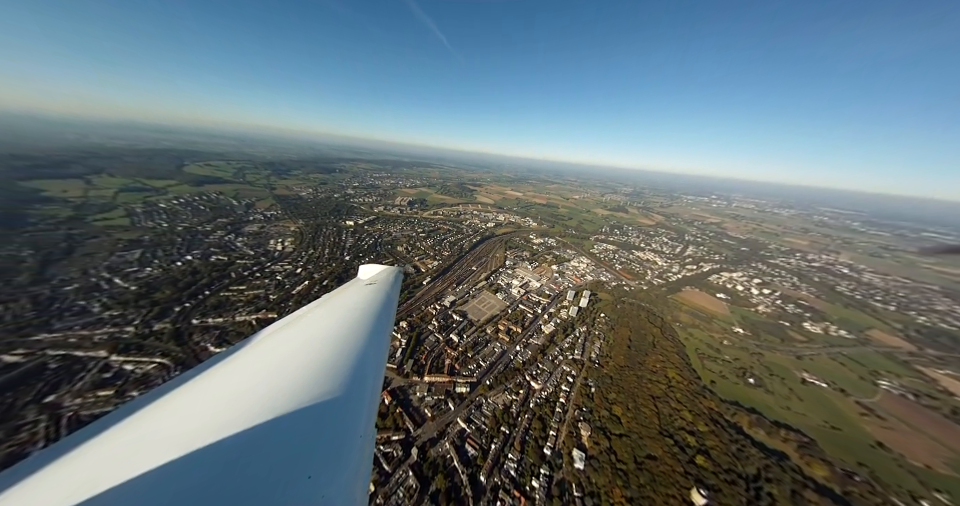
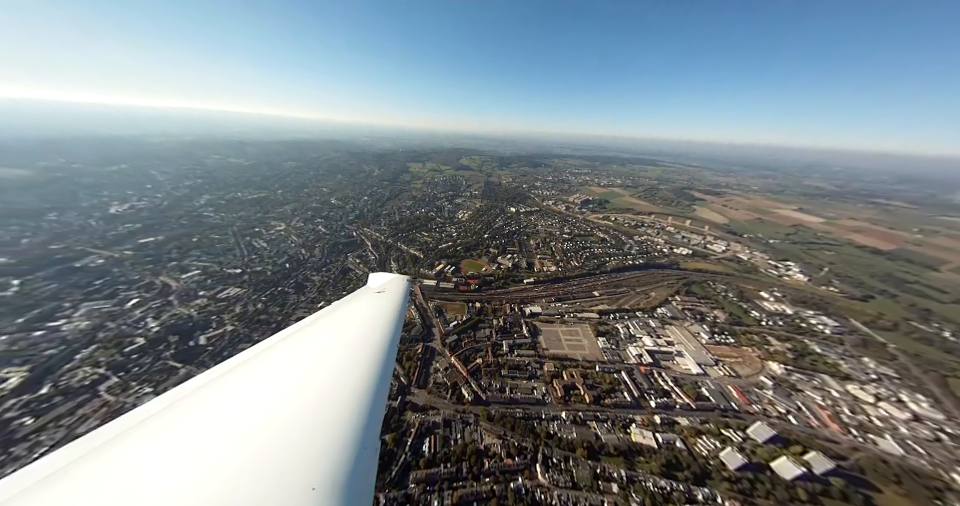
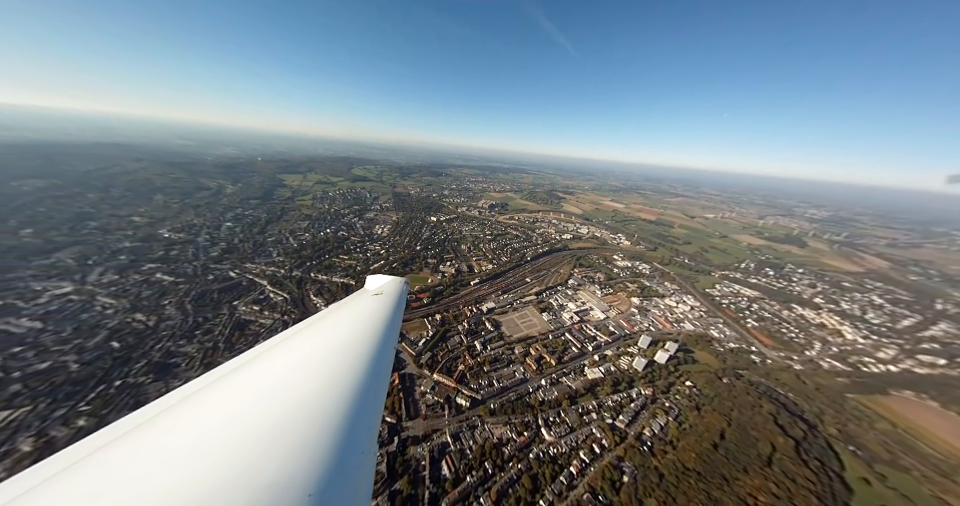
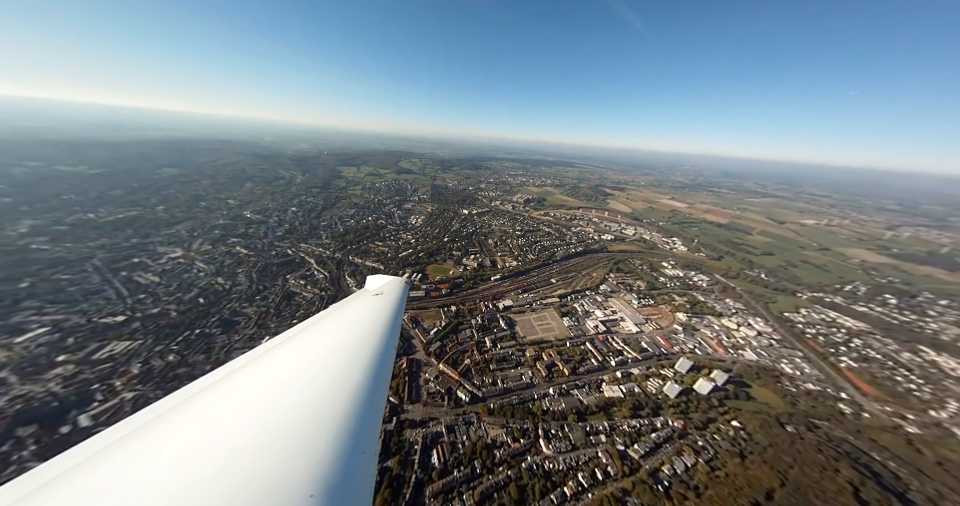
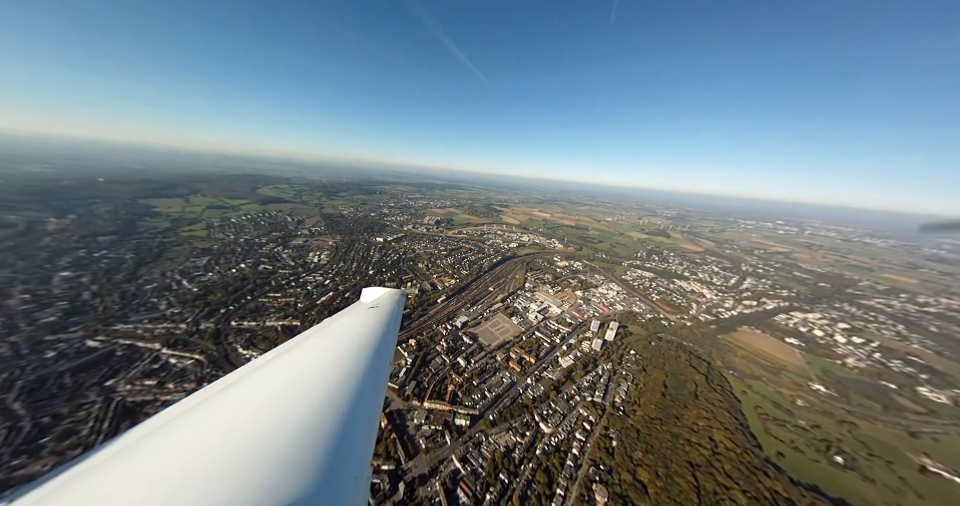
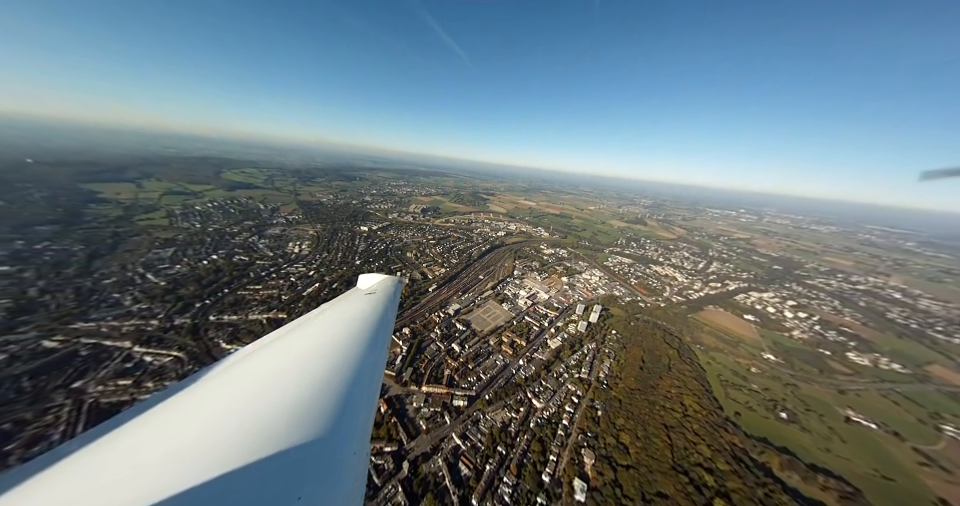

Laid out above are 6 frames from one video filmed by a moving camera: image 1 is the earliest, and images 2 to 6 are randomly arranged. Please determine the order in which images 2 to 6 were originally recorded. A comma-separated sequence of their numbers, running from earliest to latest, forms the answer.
6, 5, 3, 4, 2
